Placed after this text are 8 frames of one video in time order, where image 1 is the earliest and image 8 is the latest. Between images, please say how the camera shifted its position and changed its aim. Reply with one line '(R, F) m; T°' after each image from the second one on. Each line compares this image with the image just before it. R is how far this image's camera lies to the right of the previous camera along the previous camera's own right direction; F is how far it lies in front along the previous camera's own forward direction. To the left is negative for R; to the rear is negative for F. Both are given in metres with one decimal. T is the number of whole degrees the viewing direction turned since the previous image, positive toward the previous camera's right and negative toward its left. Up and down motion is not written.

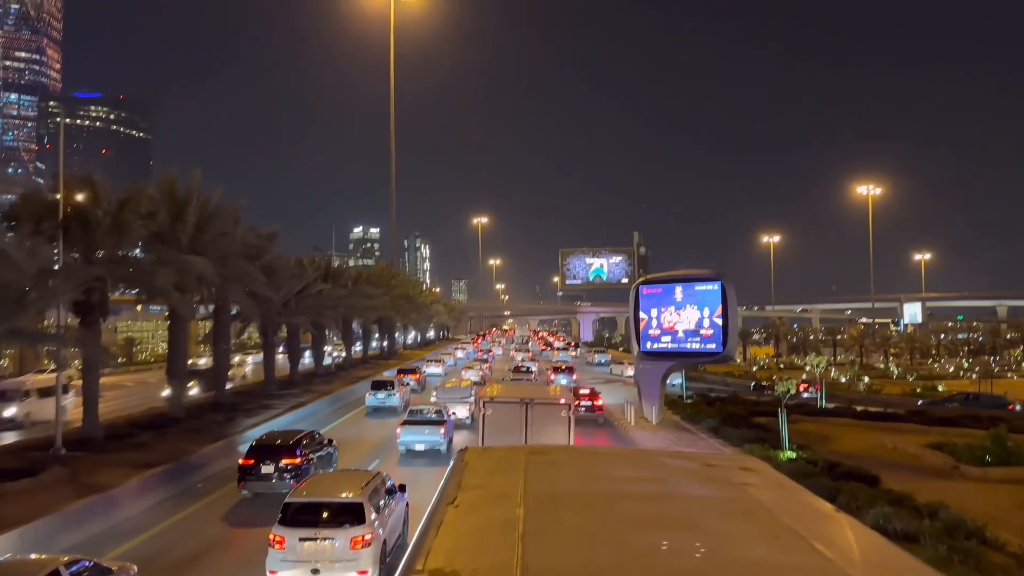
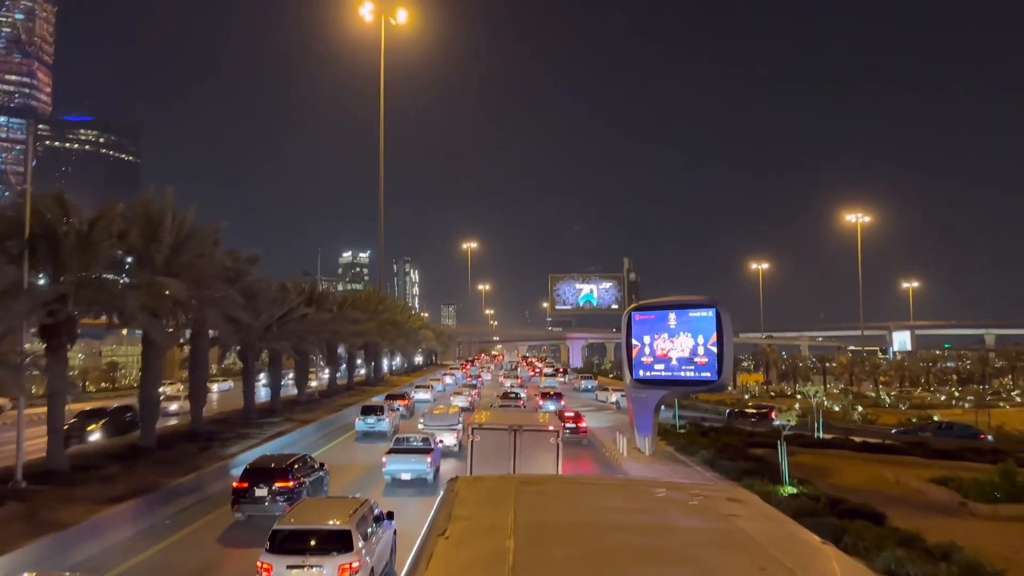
(0.0, +0.1) m; +1°
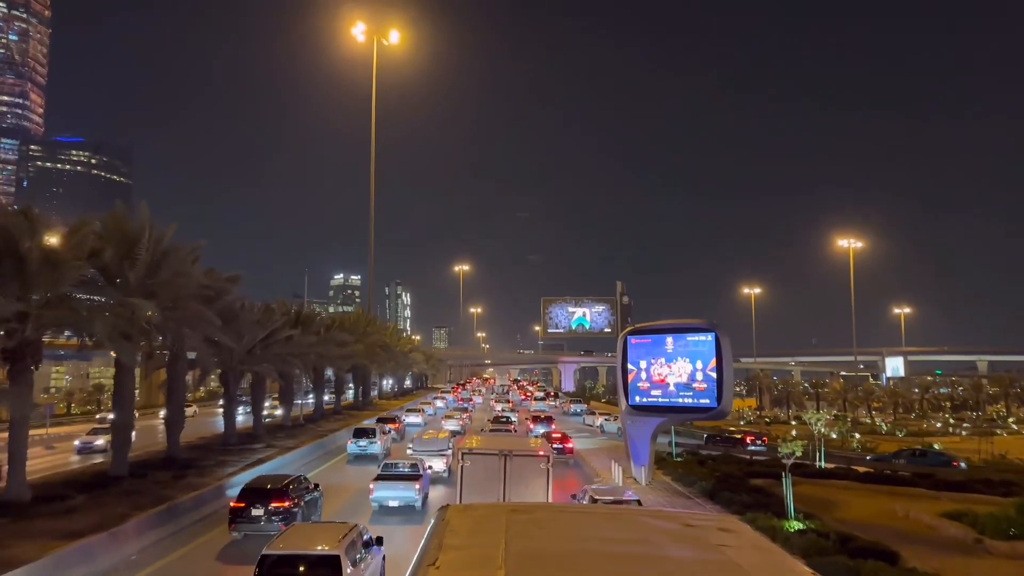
(0.0, +0.1) m; +1°
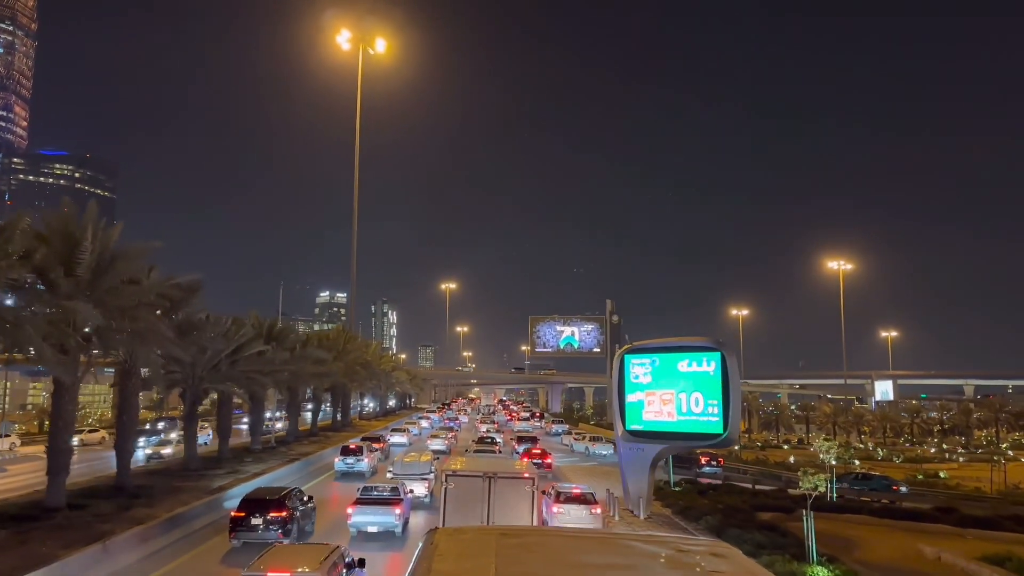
(0.0, +0.3) m; +1°
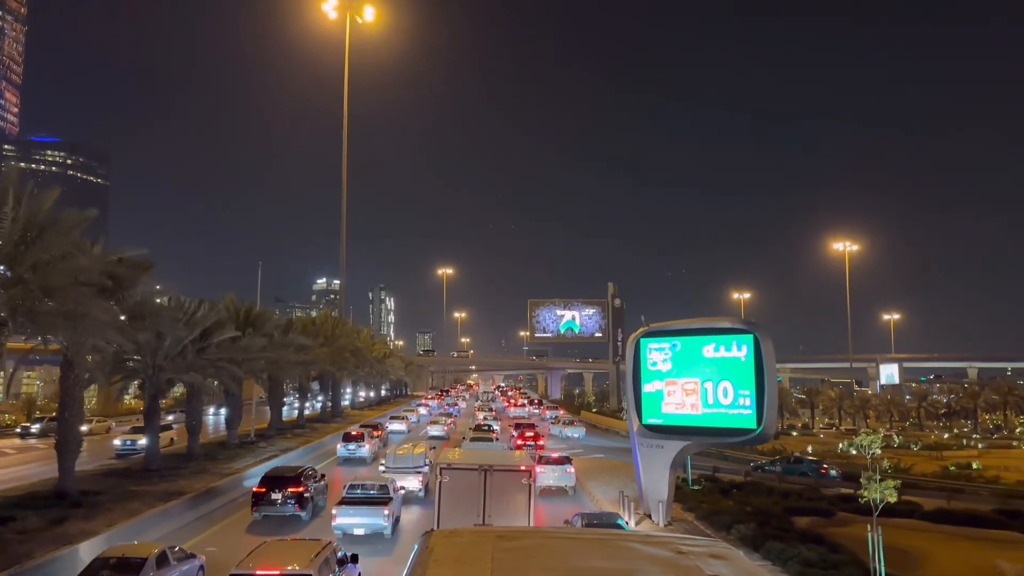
(0.0, +0.4) m; 0°
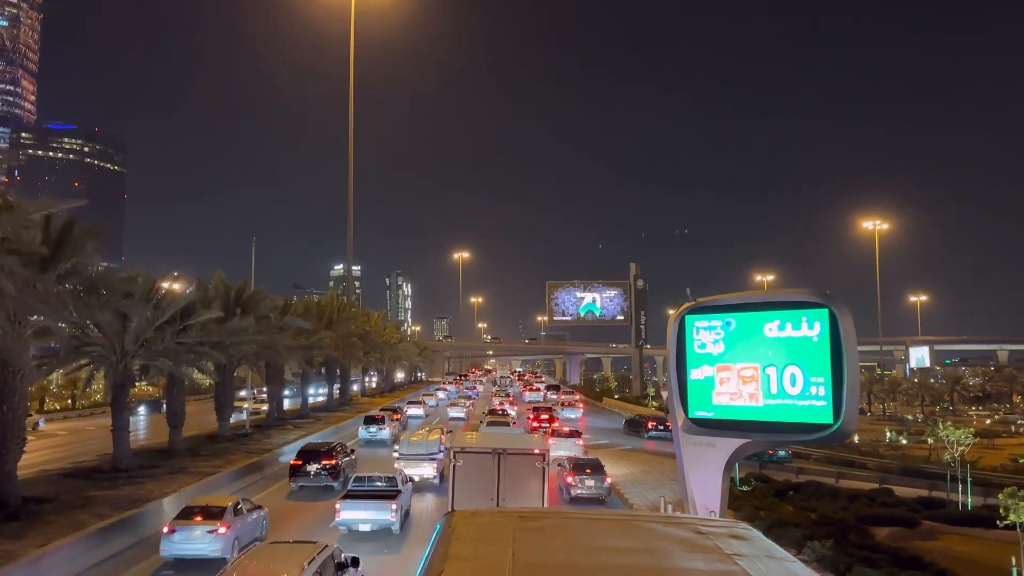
(0.0, +0.4) m; -1°
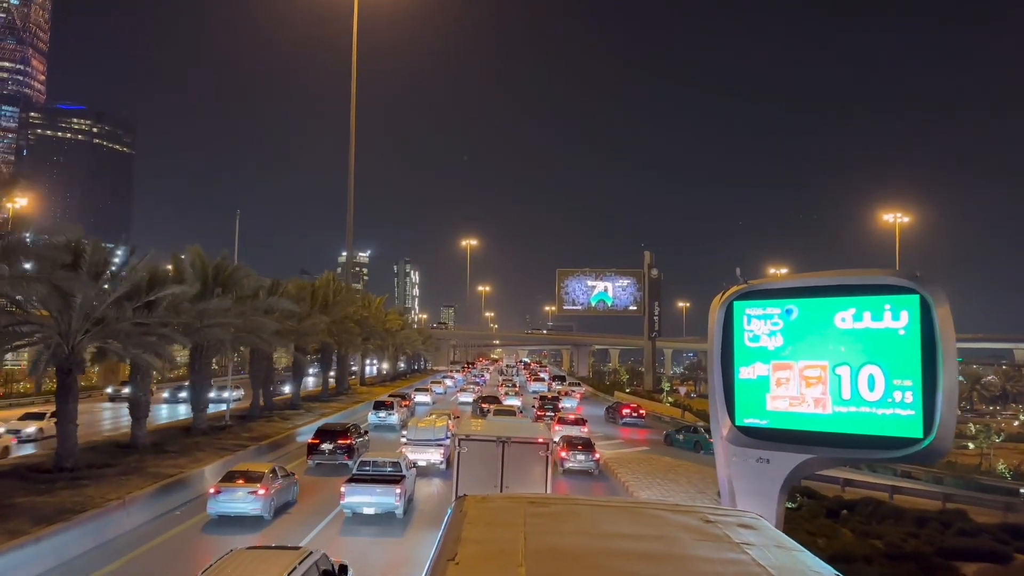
(0.0, +0.4) m; -1°
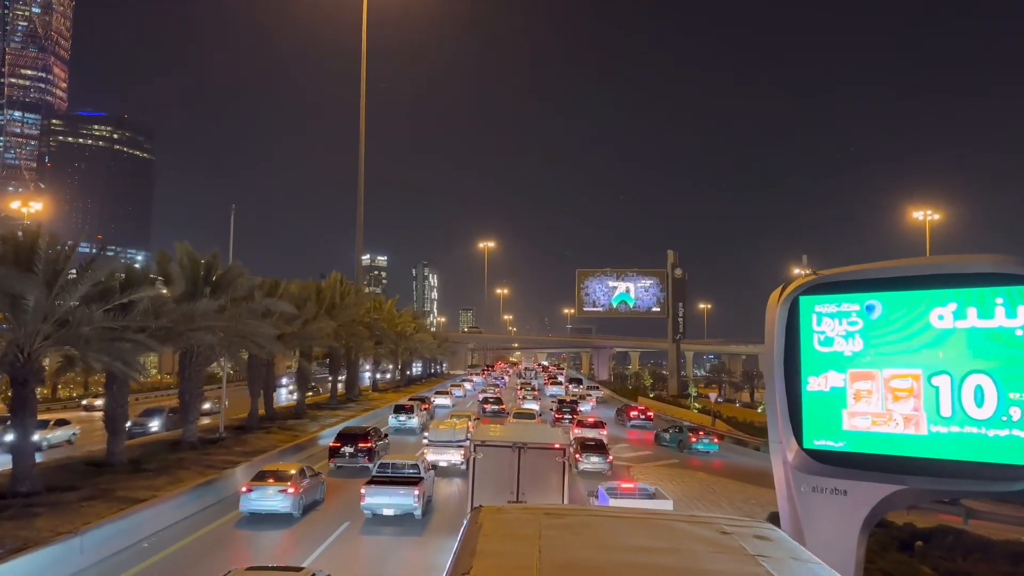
(0.0, +0.3) m; -1°
